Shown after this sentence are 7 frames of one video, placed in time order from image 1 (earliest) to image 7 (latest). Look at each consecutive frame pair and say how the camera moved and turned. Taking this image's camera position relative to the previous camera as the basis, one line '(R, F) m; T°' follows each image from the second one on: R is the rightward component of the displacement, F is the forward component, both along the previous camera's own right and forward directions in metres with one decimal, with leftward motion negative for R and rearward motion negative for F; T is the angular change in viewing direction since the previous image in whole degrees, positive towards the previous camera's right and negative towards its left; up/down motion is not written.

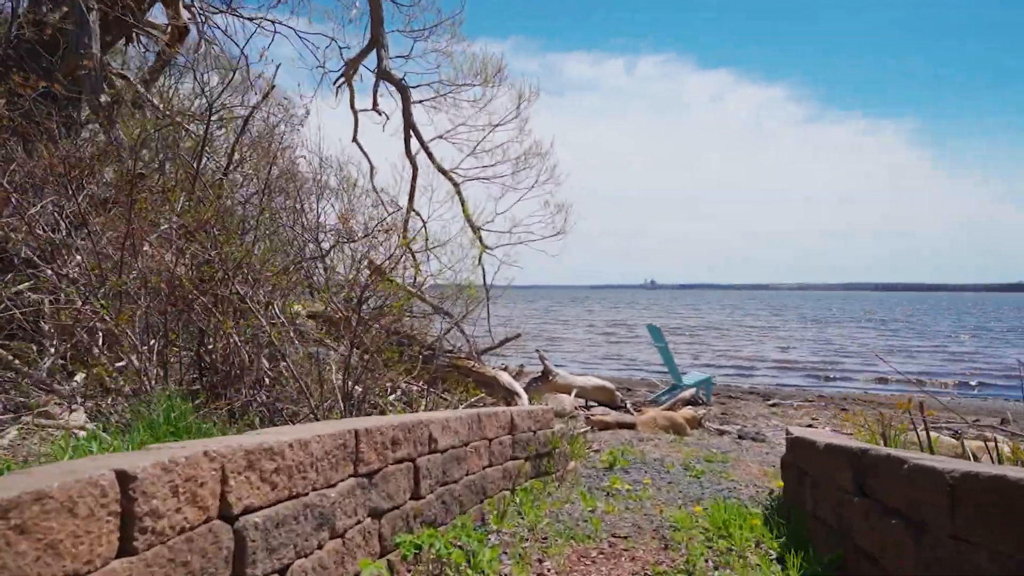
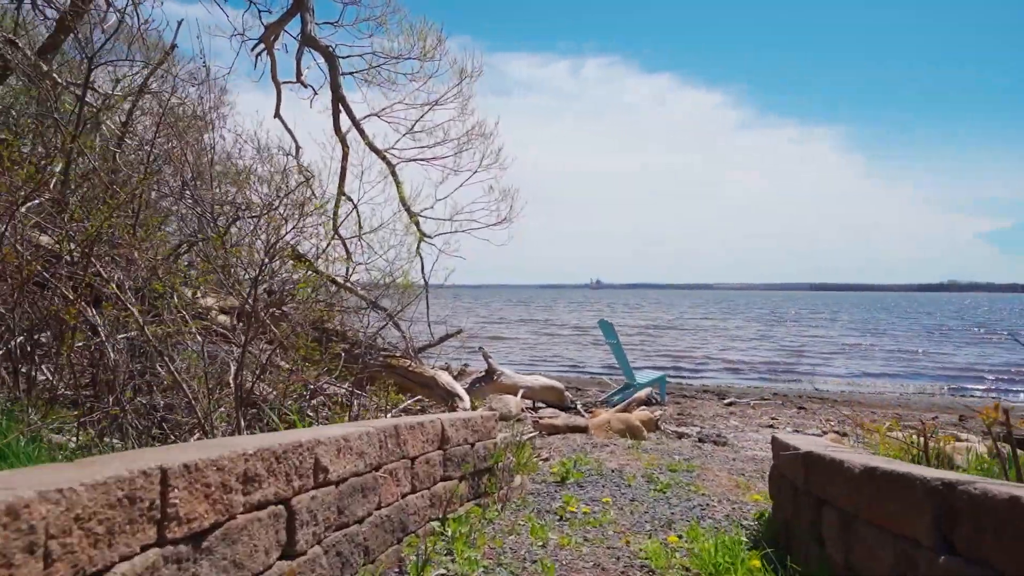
(+0.1, +0.8) m; +5°
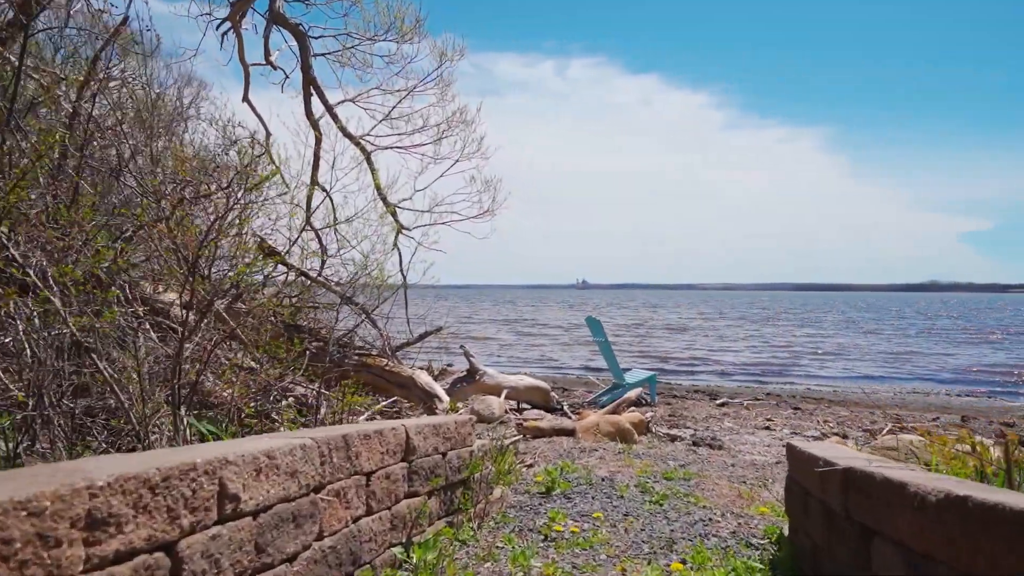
(0.0, +0.5) m; +1°
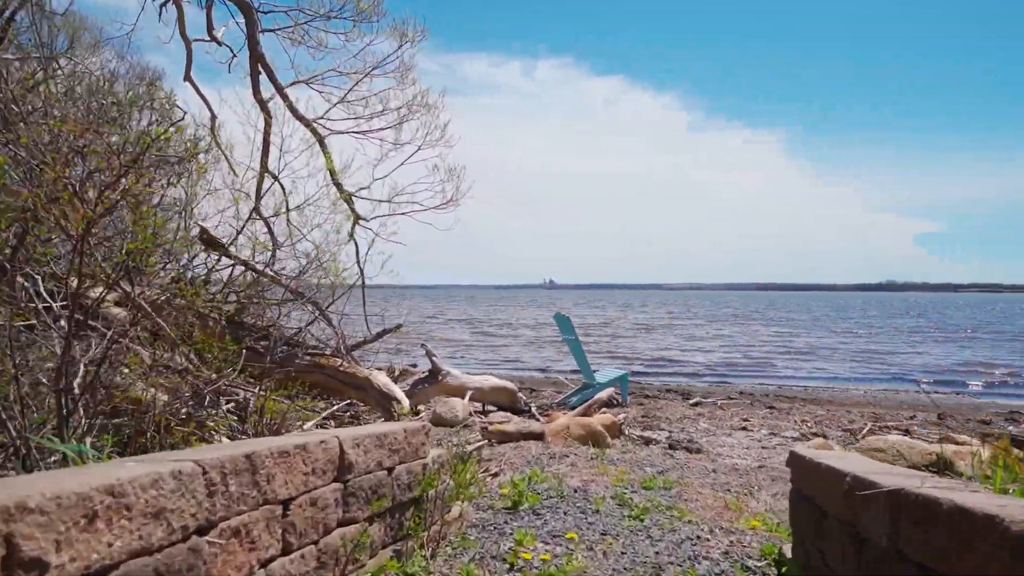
(0.0, +0.5) m; +3°
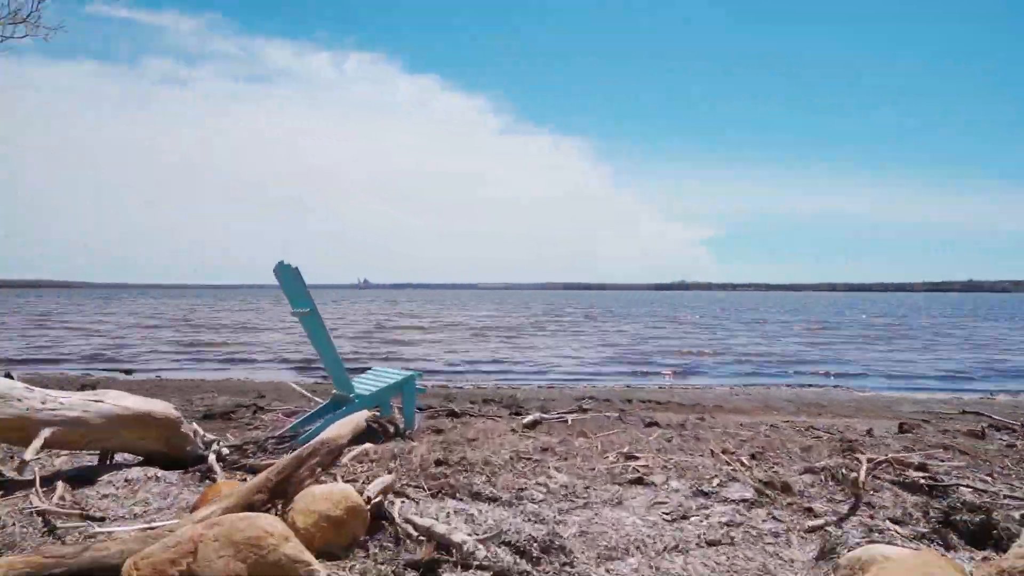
(+0.9, +4.2) m; +16°
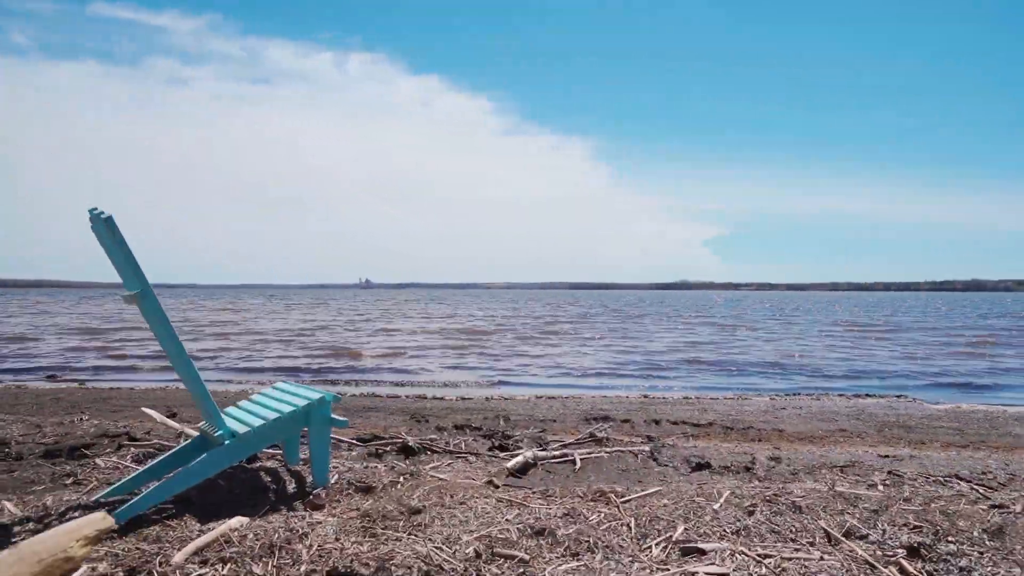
(+0.1, +2.0) m; 0°
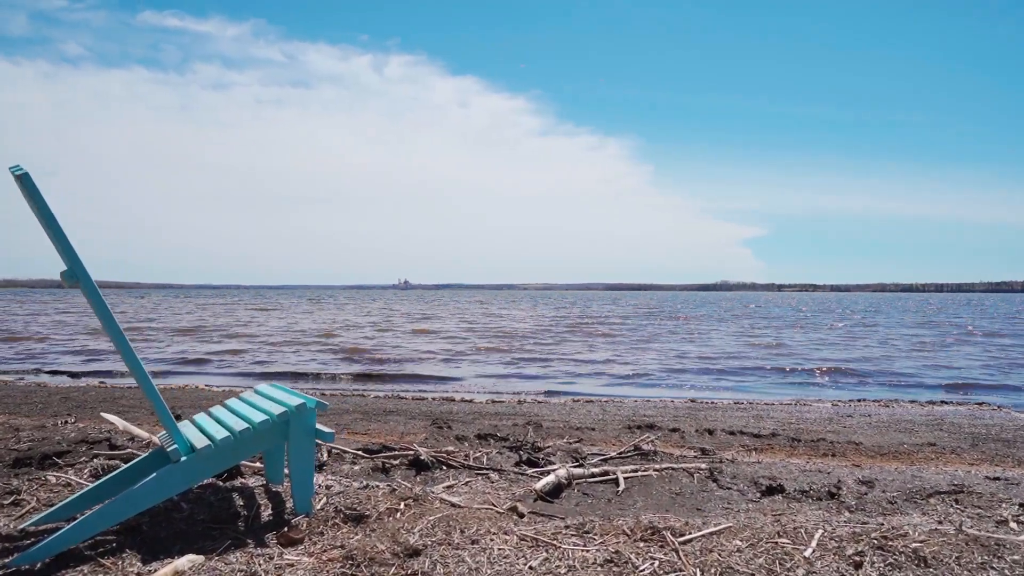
(0.0, +0.7) m; -3°
